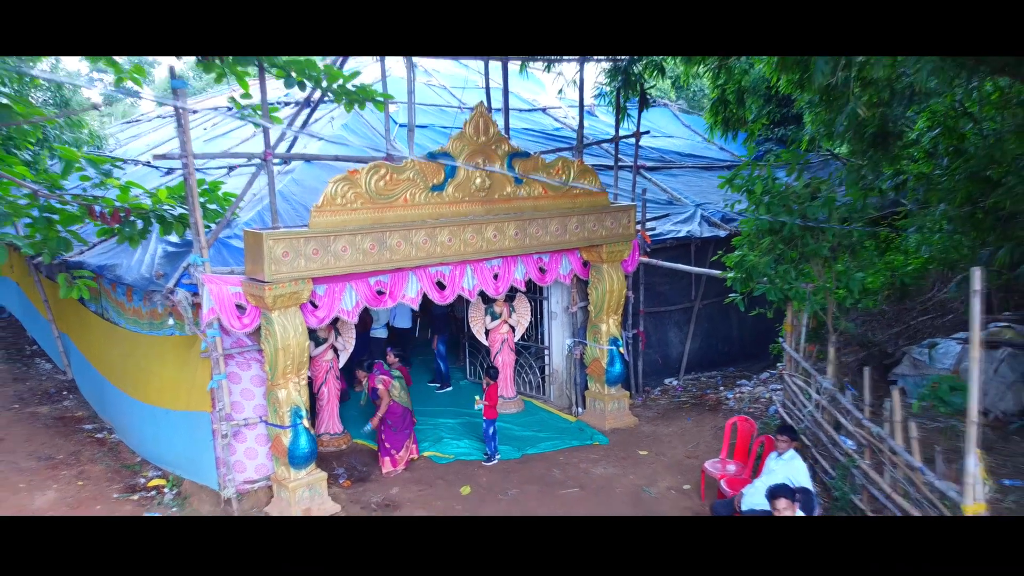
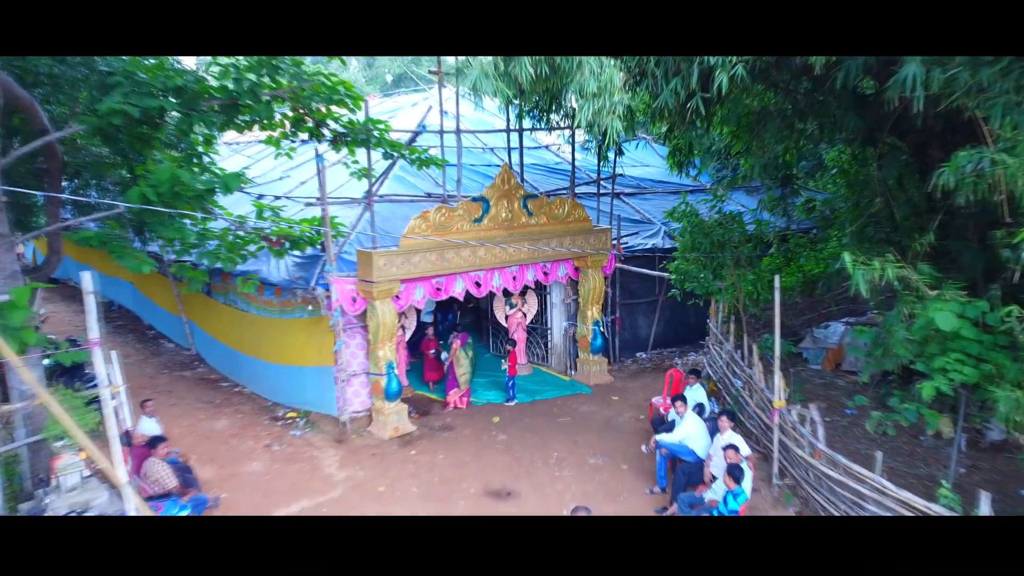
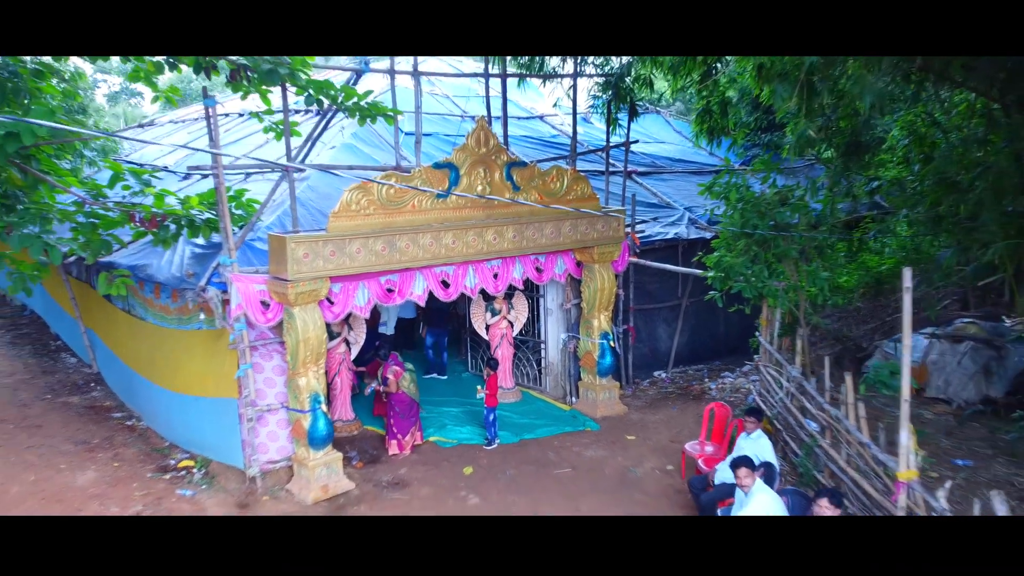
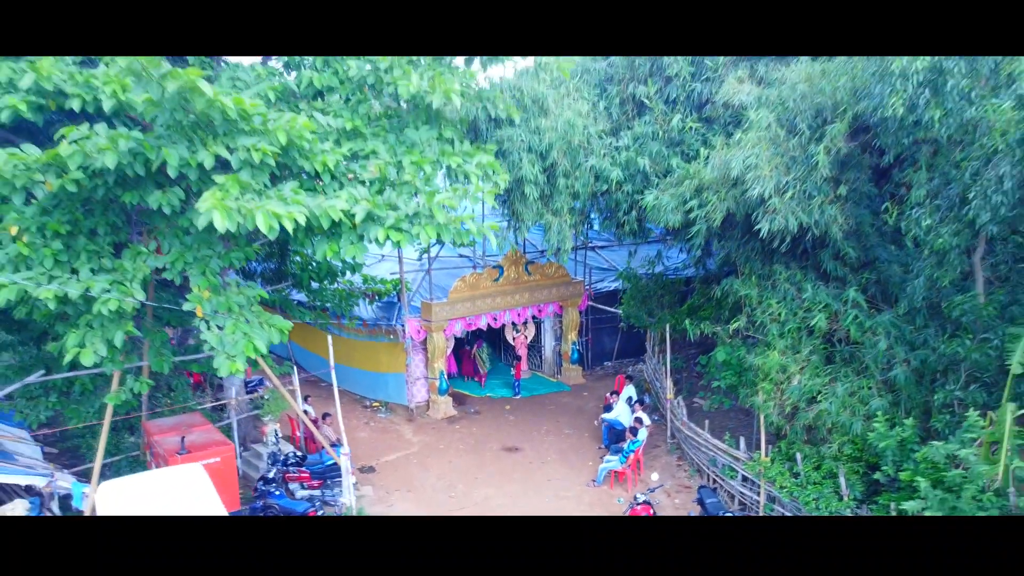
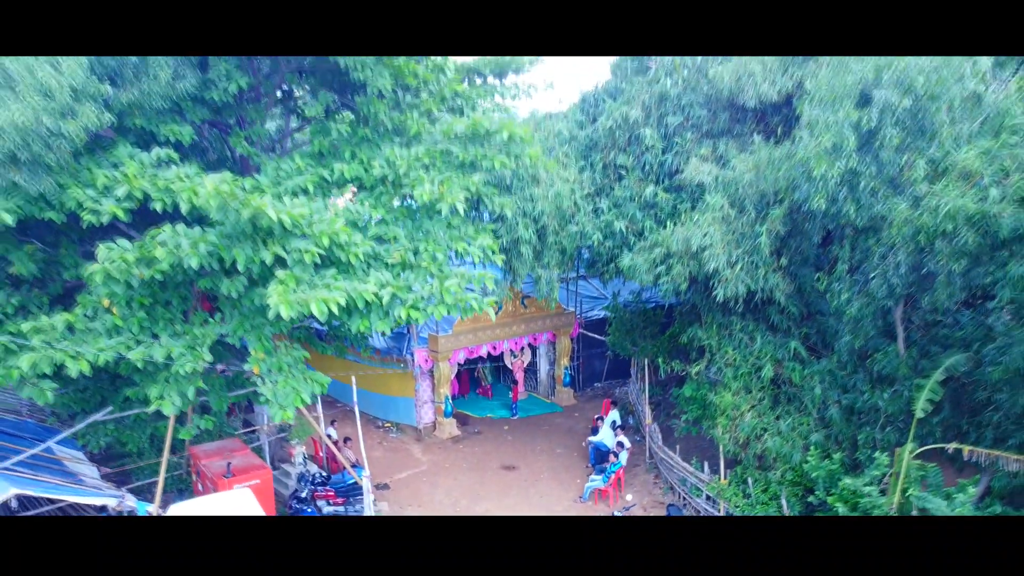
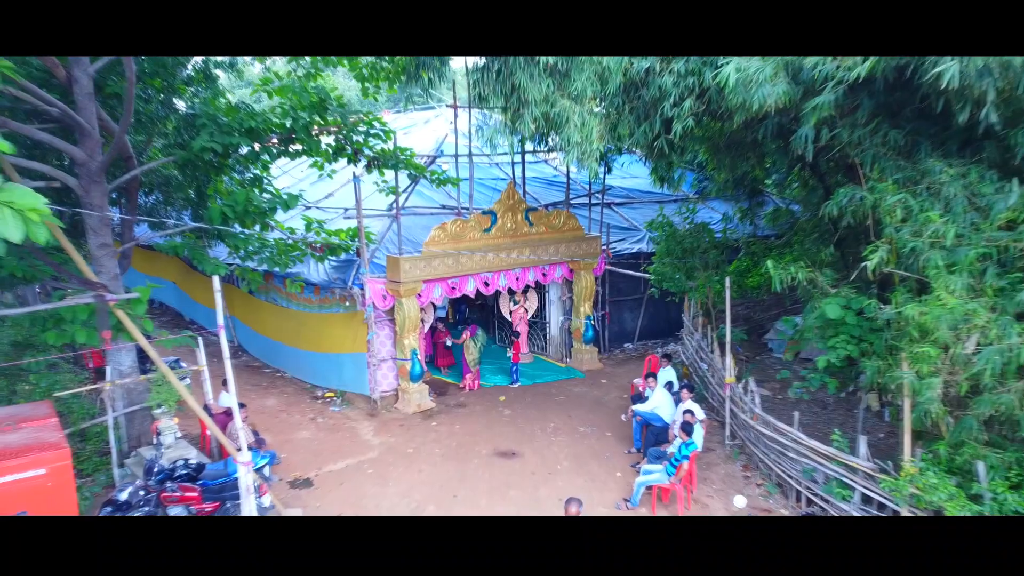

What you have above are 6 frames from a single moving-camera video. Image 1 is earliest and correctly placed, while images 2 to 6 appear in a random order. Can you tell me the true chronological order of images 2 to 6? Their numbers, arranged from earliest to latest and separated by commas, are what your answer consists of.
3, 2, 6, 4, 5
